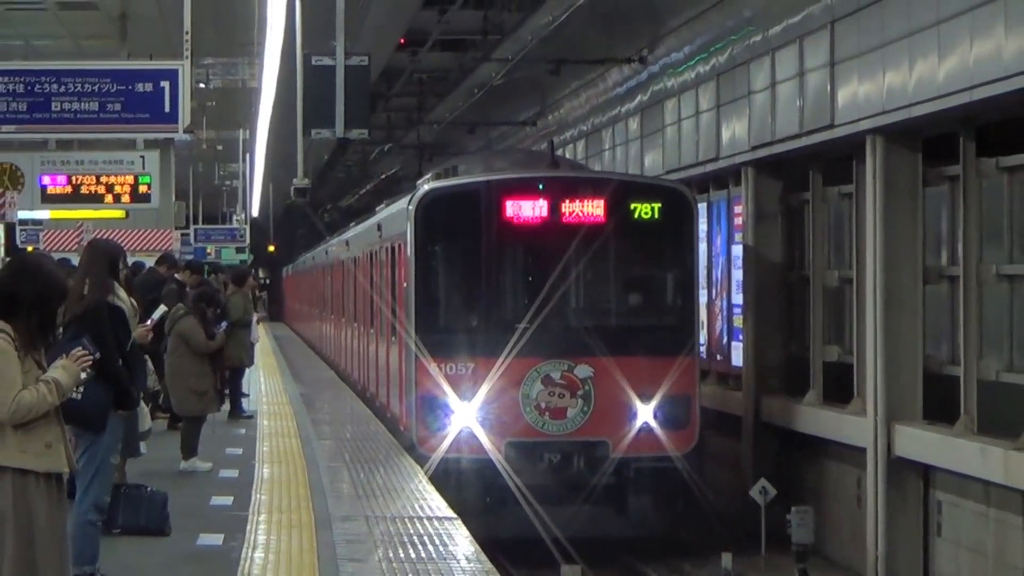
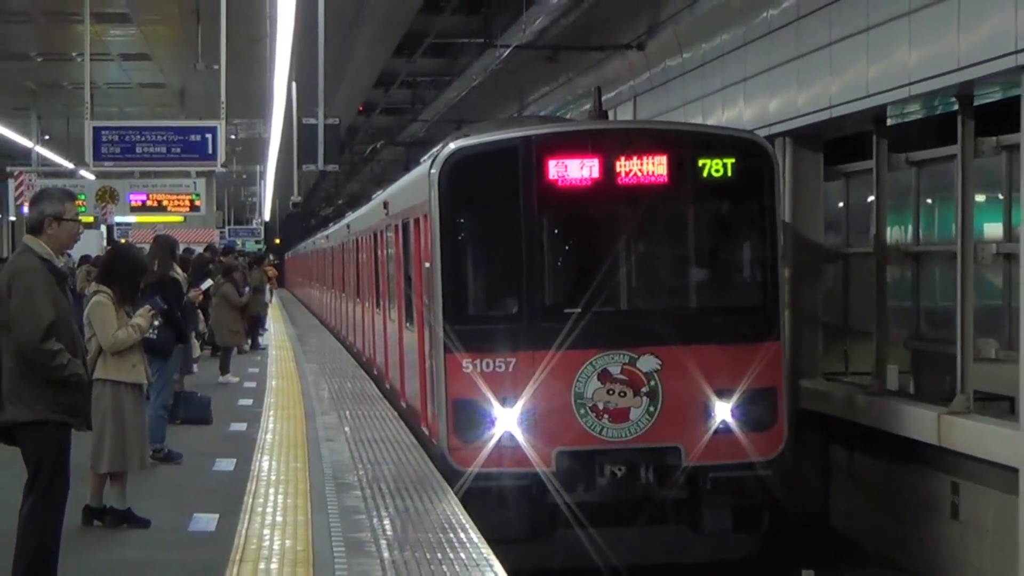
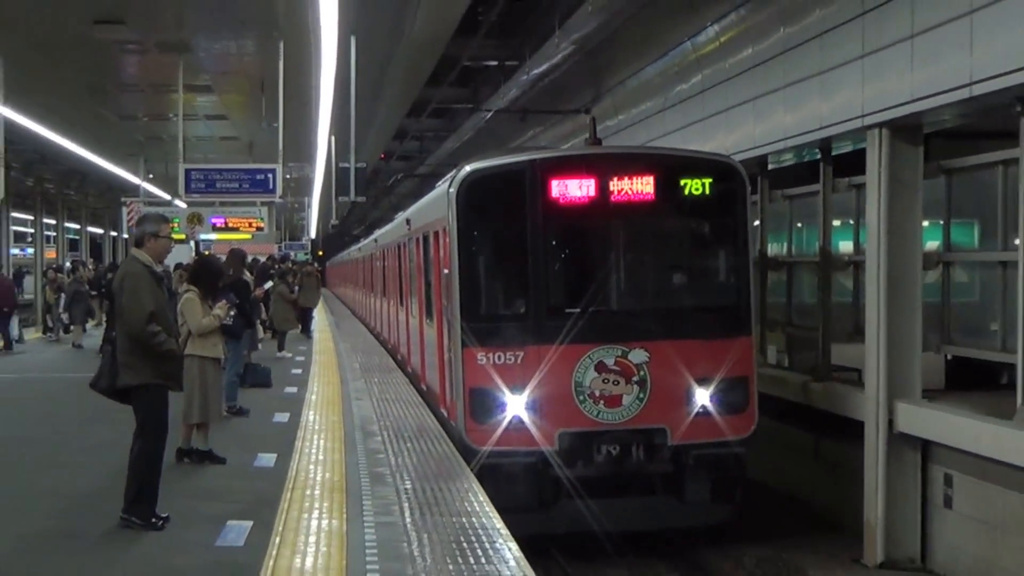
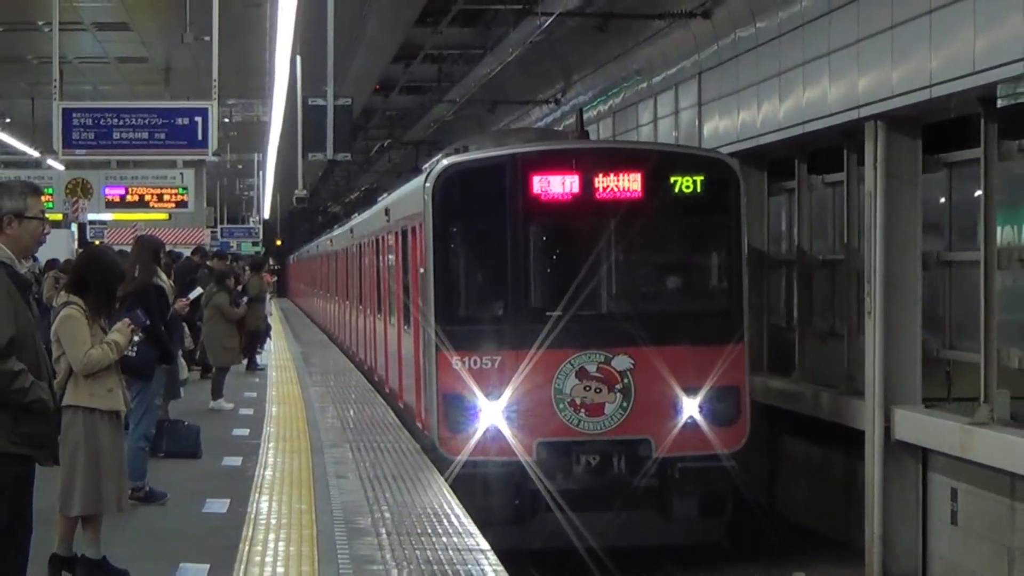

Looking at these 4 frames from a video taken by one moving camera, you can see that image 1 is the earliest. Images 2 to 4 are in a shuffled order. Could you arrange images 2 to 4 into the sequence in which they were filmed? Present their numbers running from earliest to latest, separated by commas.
4, 2, 3
